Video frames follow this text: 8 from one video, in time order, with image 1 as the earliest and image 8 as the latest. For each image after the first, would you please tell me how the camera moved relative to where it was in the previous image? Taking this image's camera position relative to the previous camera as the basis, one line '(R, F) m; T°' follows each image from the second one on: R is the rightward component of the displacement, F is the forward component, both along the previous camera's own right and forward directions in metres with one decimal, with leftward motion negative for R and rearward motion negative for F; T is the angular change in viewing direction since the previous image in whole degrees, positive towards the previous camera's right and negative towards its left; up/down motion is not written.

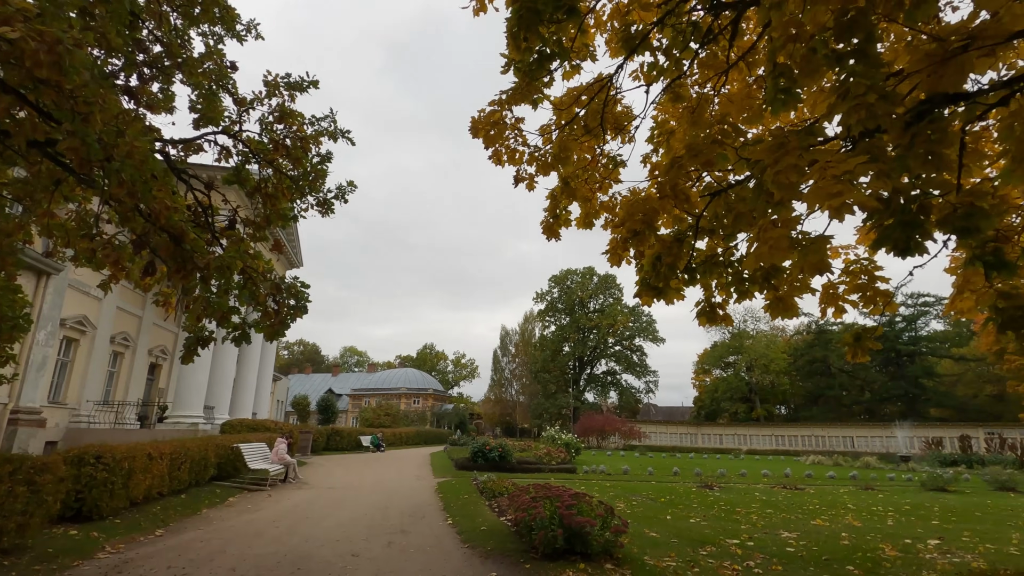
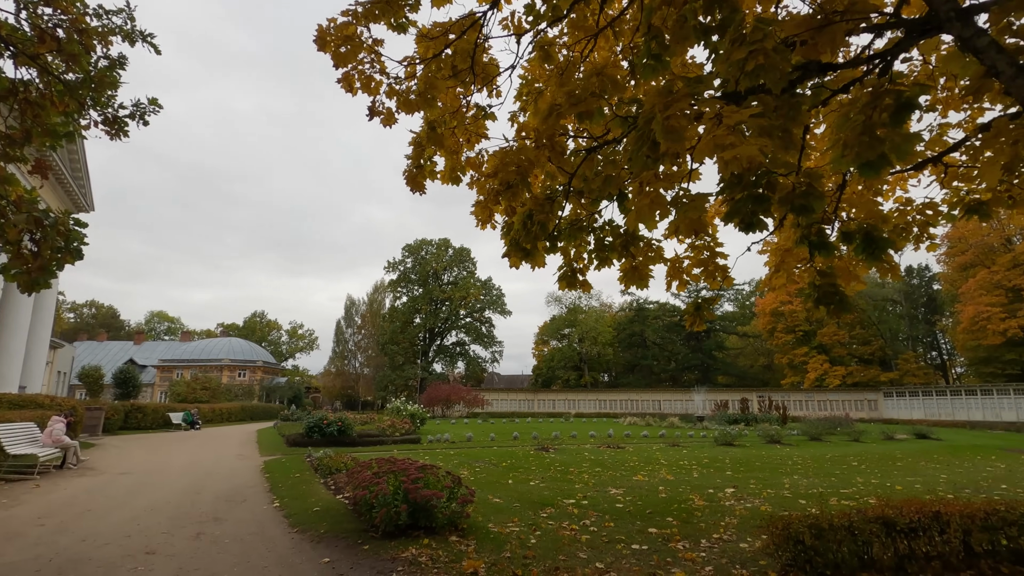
(0.0, +0.4) m; +16°
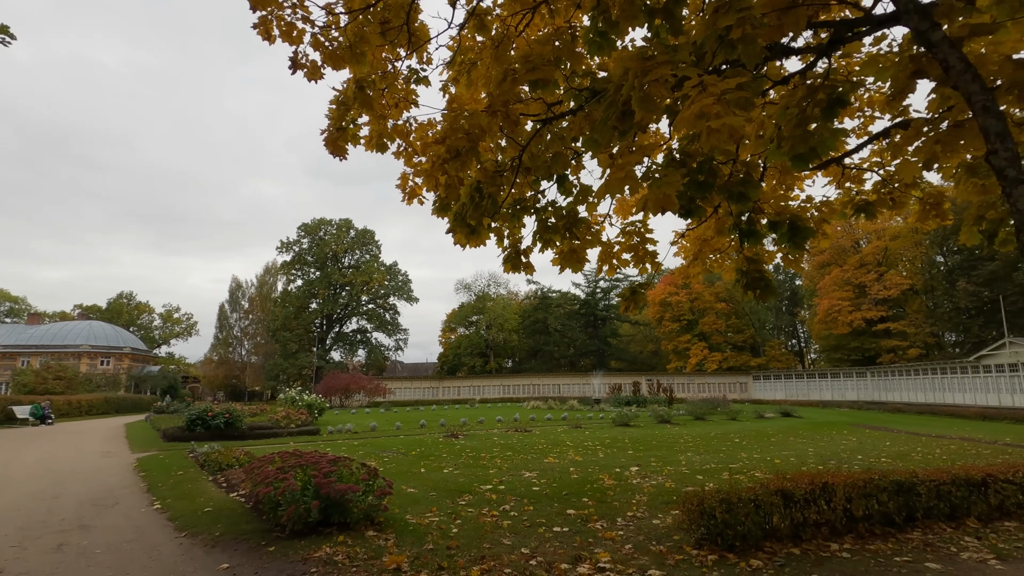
(-0.2, +0.2) m; +10°
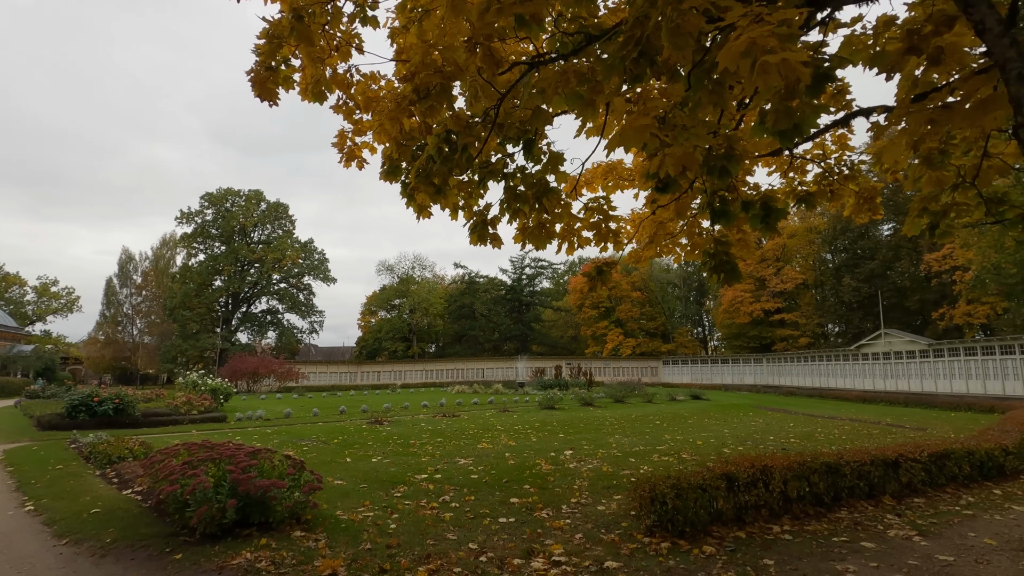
(-0.3, +0.4) m; +8°
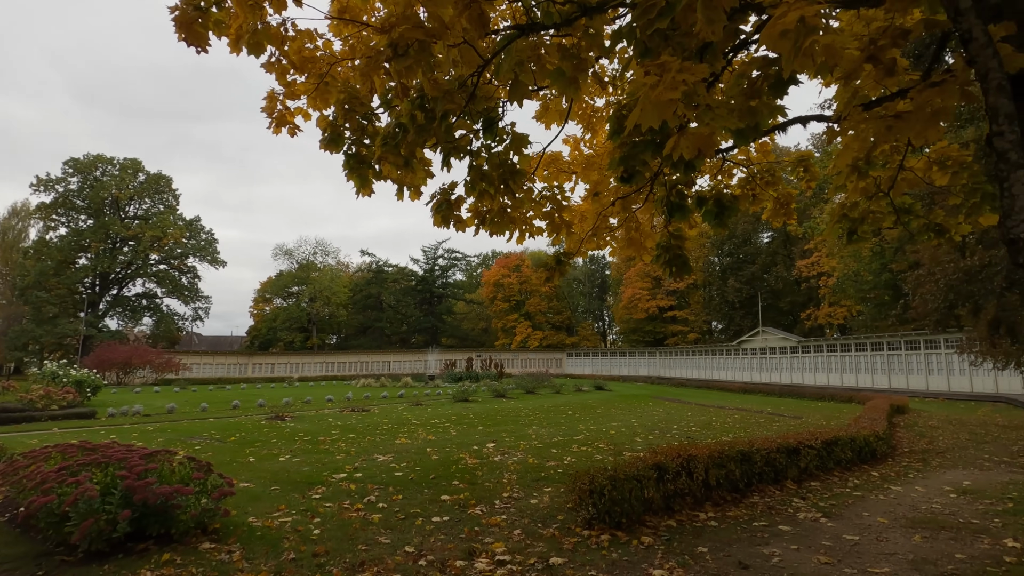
(-0.3, +0.2) m; +10°
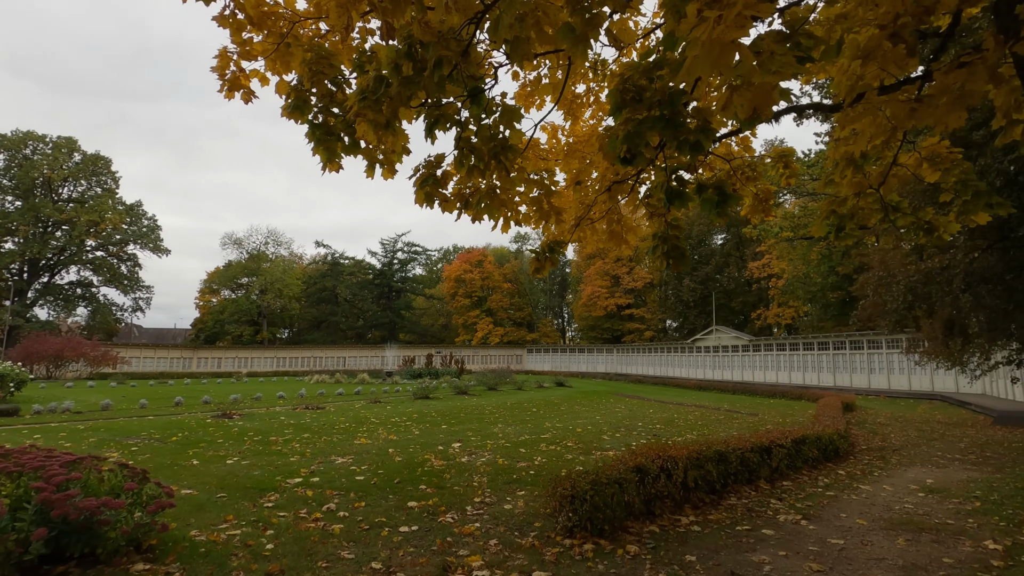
(-0.2, +0.4) m; +4°
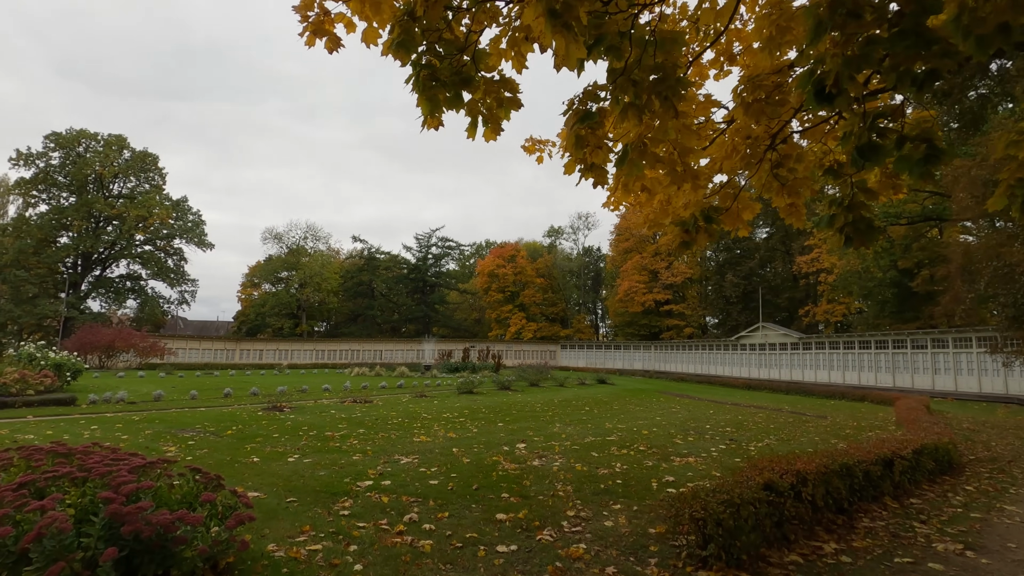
(-0.7, +0.6) m; -3°
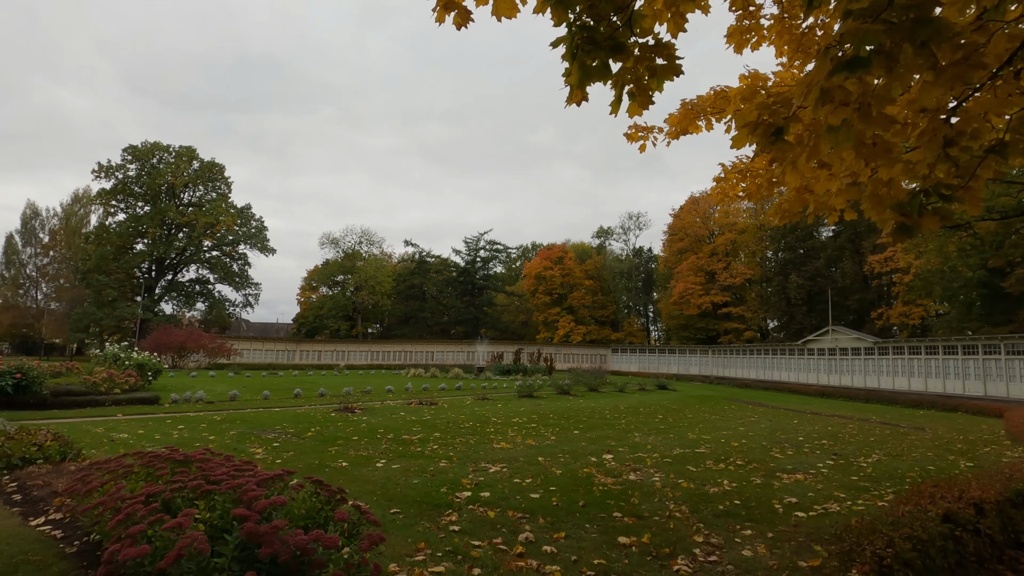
(-0.6, +0.4) m; -5°
